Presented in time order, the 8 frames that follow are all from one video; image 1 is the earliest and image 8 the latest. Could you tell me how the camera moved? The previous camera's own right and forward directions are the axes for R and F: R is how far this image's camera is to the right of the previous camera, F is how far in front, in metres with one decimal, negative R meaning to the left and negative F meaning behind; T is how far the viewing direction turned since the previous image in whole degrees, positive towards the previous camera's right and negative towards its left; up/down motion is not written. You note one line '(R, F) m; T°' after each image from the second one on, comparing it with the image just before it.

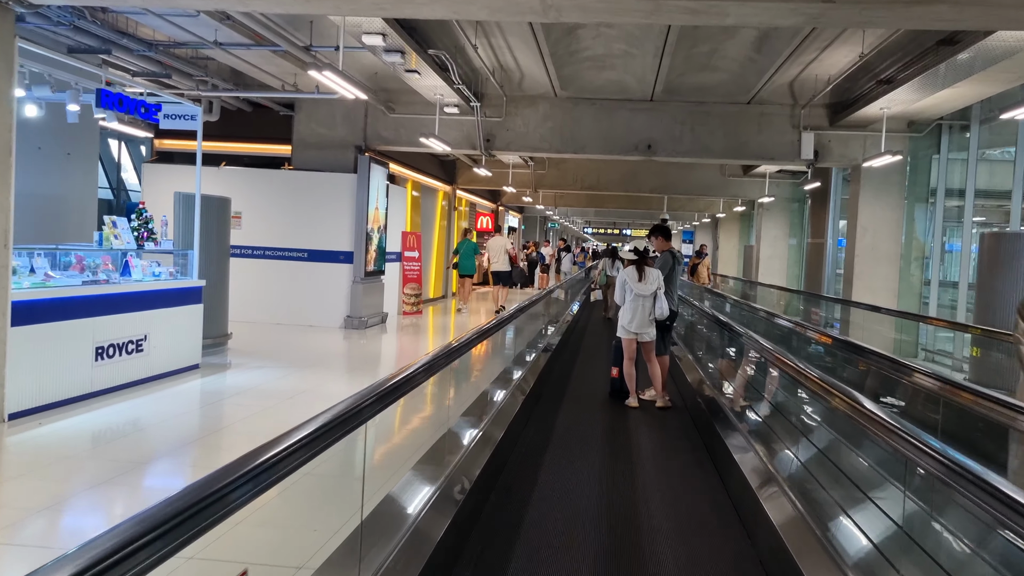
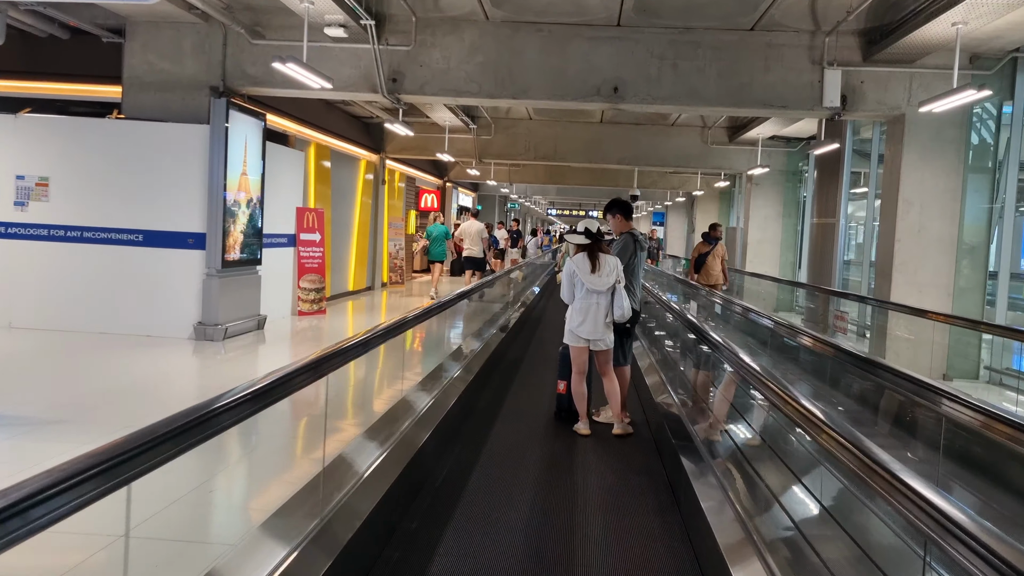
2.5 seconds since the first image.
(+0.4, +2.6) m; +2°
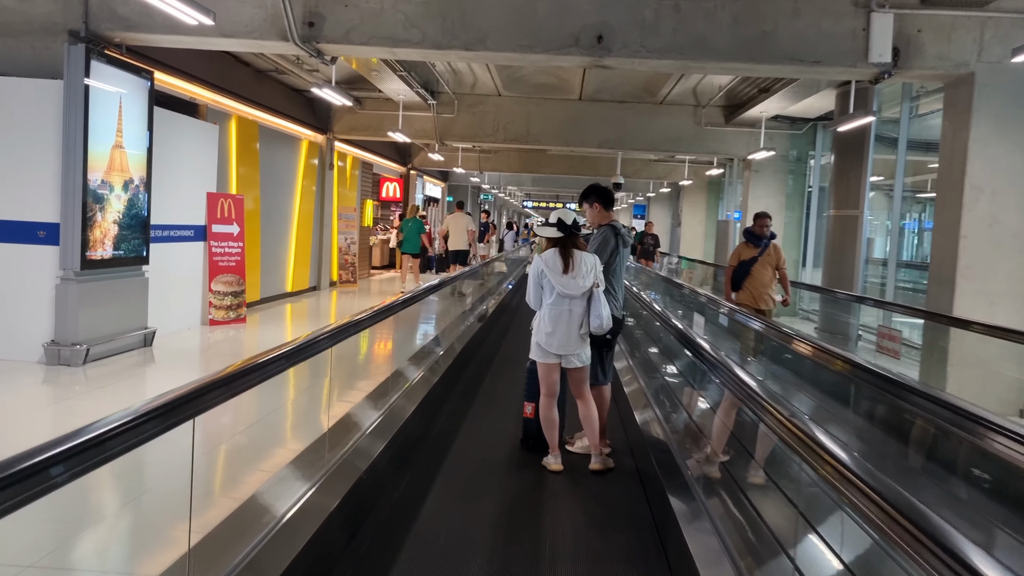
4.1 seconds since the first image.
(+0.2, +1.6) m; +1°
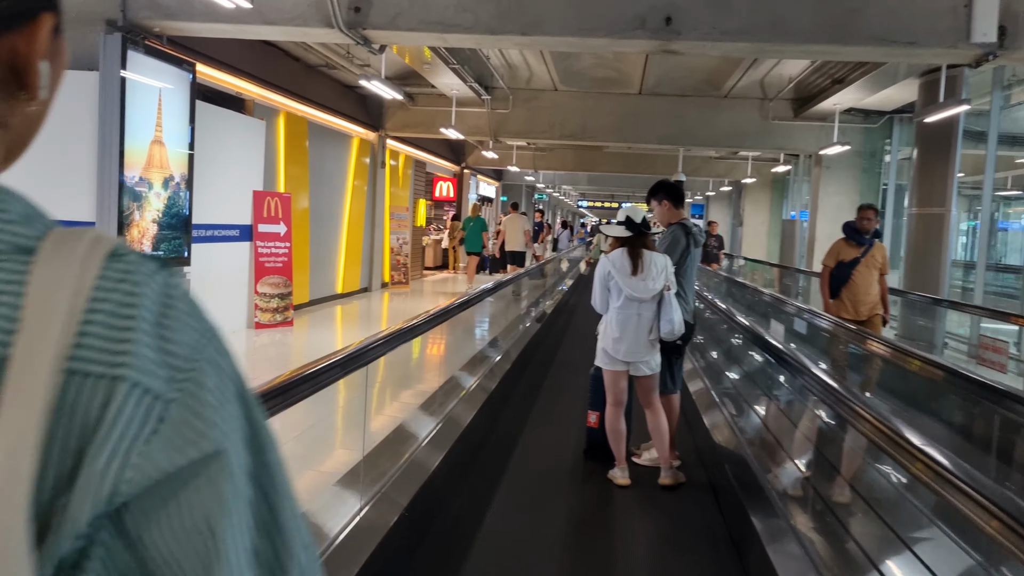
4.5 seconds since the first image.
(0.0, +0.4) m; -3°
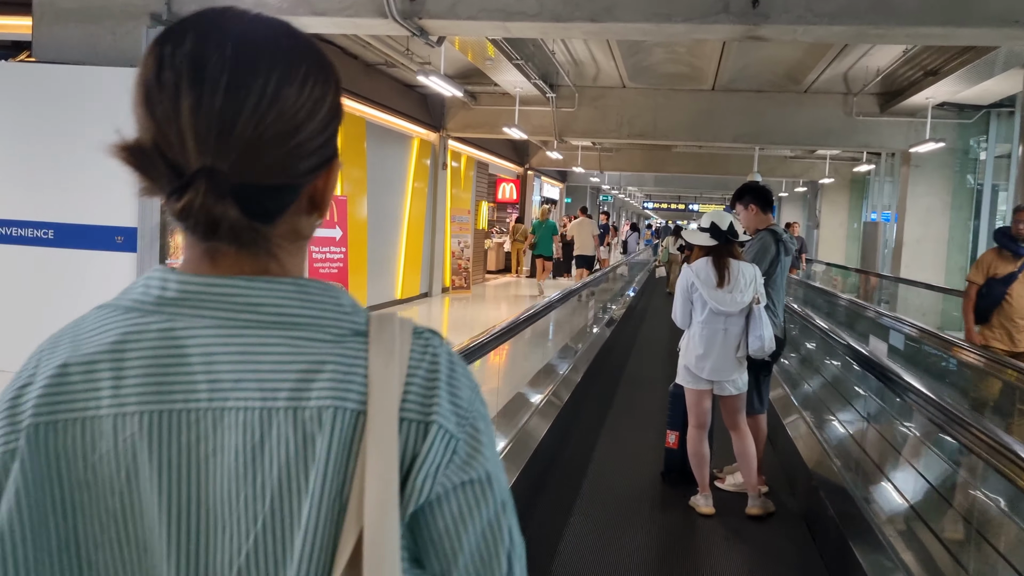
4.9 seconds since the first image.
(0.0, +0.4) m; -4°
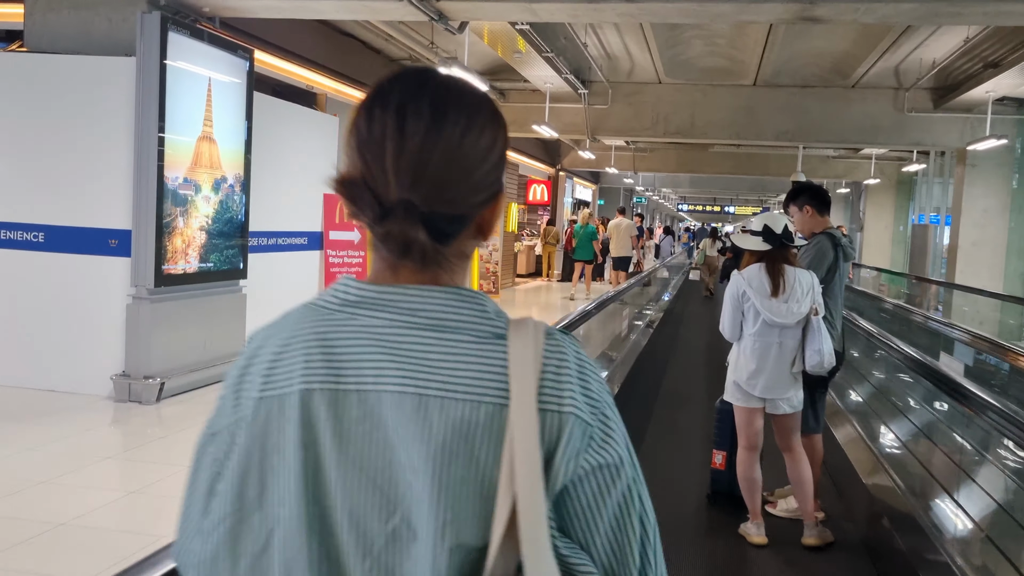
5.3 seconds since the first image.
(0.0, +0.4) m; -2°
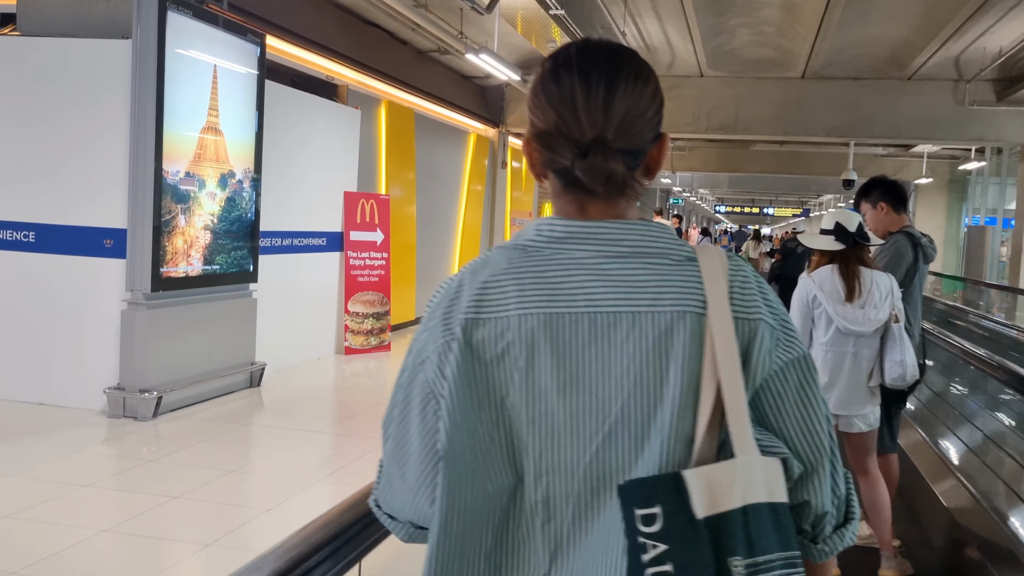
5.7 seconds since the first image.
(0.0, +0.4) m; -2°
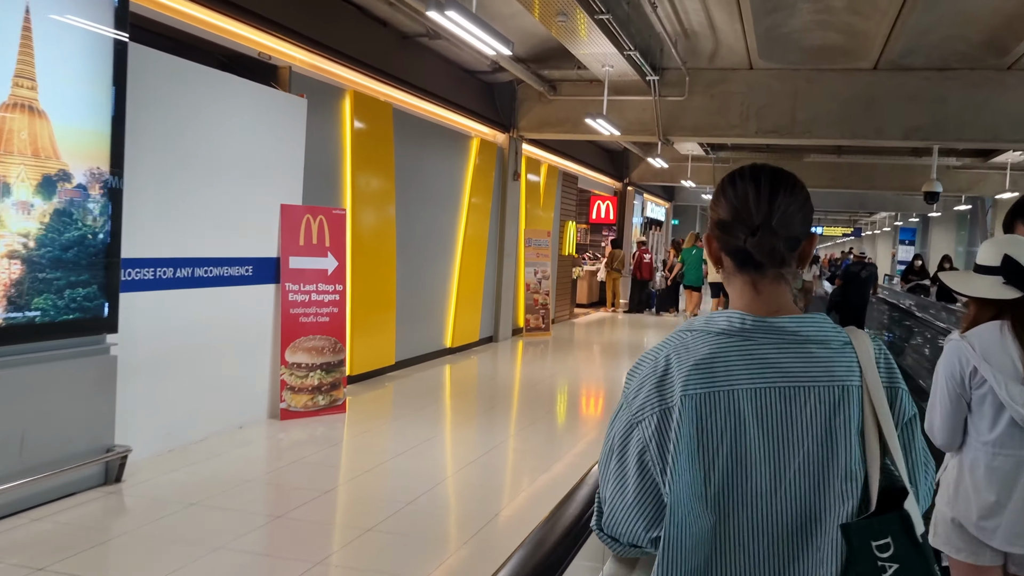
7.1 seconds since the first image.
(+0.2, +1.5) m; -2°
